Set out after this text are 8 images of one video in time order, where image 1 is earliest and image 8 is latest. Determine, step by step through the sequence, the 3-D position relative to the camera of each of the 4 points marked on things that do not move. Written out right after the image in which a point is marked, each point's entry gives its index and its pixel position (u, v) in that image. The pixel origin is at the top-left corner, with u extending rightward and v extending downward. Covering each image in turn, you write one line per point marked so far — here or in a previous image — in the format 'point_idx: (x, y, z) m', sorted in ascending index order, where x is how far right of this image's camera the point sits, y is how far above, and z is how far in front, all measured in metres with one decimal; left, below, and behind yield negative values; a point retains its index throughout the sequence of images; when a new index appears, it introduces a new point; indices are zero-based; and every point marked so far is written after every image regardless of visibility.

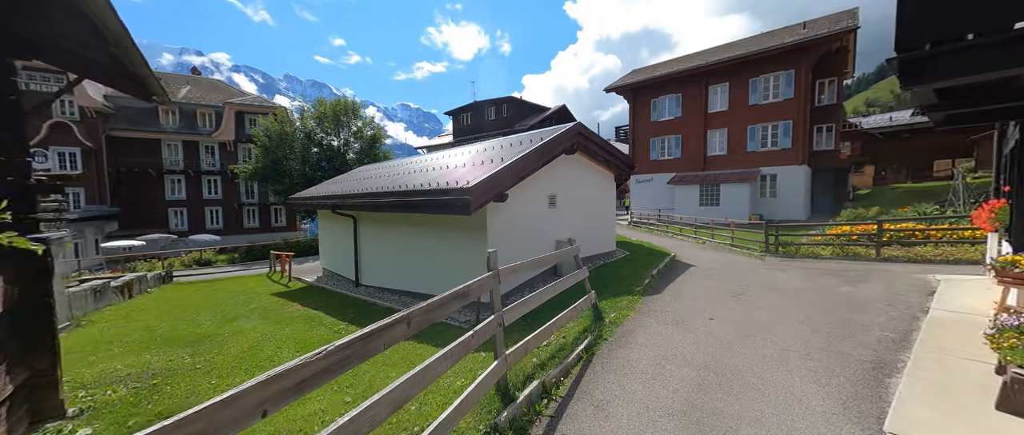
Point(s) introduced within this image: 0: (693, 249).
0: (+6.8, -1.2, +13.6) m
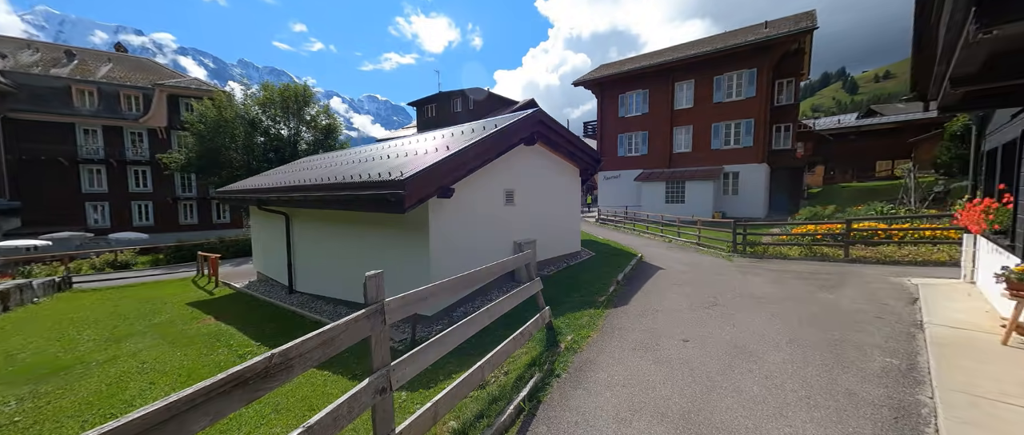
0: (+5.4, -1.1, +13.1) m
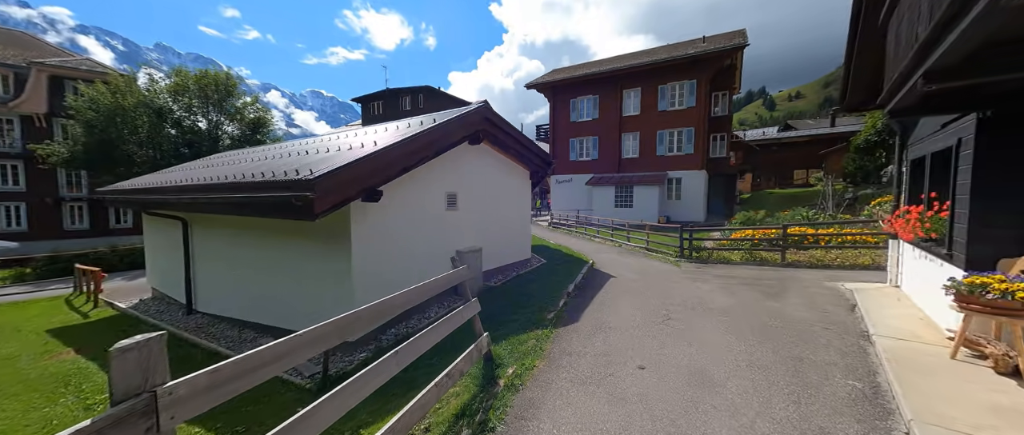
0: (+3.5, -1.3, +13.0) m
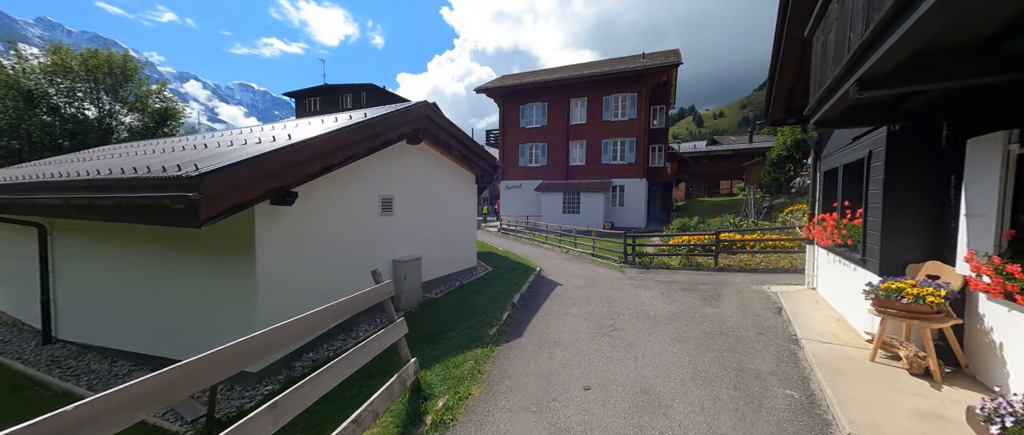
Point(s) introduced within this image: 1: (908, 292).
0: (+1.6, -1.5, +13.0) m
1: (+4.2, -0.8, +3.9) m
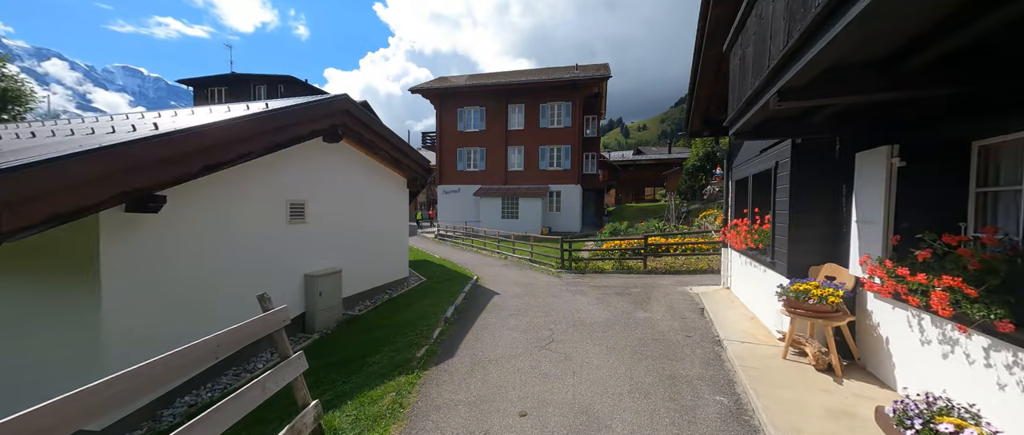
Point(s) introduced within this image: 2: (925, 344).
0: (-0.6, -1.7, +12.7) m
1: (+3.5, -0.9, +4.2) m
2: (+3.7, -1.1, +3.3) m
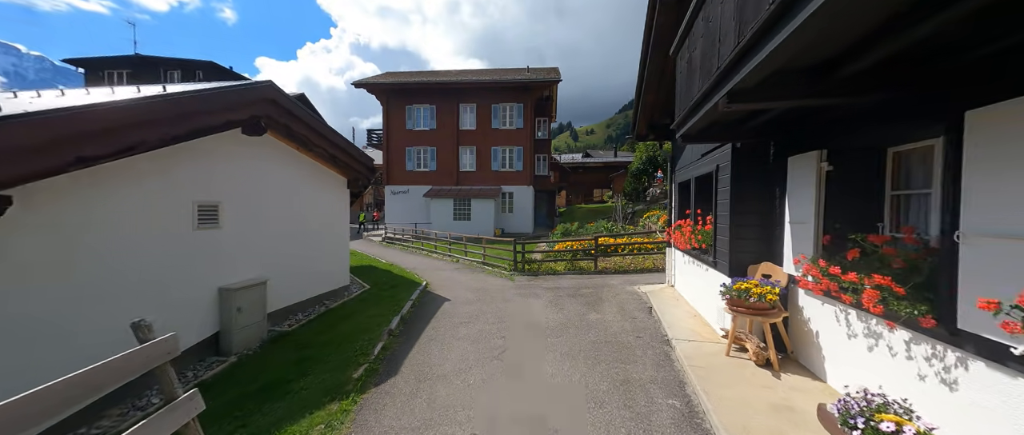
0: (-2.3, -1.8, +12.3) m
1: (+2.9, -0.9, +4.3) m
2: (+3.3, -1.1, +3.5) m
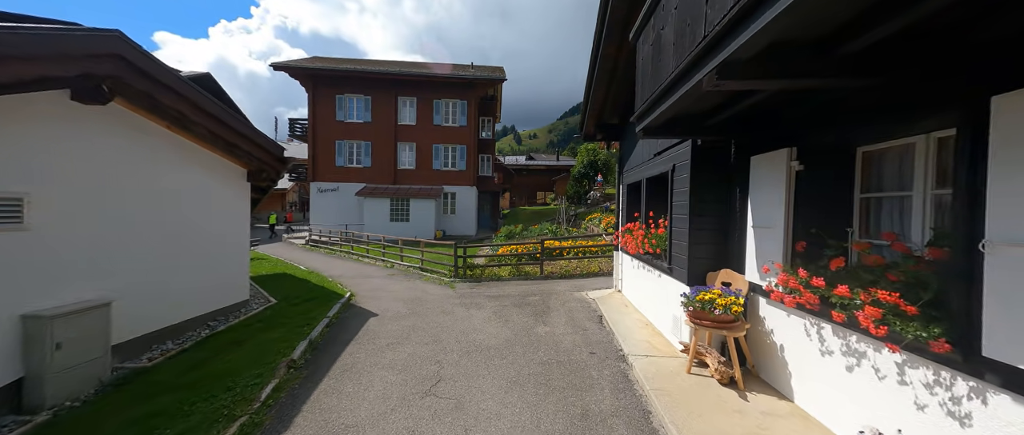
0: (-4.1, -1.8, +11.0) m
1: (+2.2, -0.9, +3.9) m
2: (+2.7, -1.2, +3.1) m
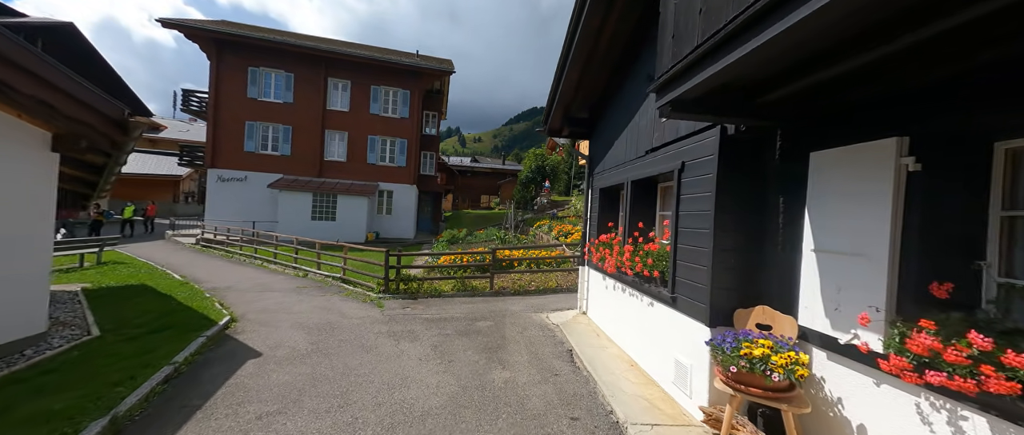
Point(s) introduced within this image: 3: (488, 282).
0: (-5.5, -1.8, +8.6) m
1: (+1.9, -1.1, +2.7) m
2: (+2.5, -1.3, +2.0) m
3: (-0.7, -1.7, +9.6) m
